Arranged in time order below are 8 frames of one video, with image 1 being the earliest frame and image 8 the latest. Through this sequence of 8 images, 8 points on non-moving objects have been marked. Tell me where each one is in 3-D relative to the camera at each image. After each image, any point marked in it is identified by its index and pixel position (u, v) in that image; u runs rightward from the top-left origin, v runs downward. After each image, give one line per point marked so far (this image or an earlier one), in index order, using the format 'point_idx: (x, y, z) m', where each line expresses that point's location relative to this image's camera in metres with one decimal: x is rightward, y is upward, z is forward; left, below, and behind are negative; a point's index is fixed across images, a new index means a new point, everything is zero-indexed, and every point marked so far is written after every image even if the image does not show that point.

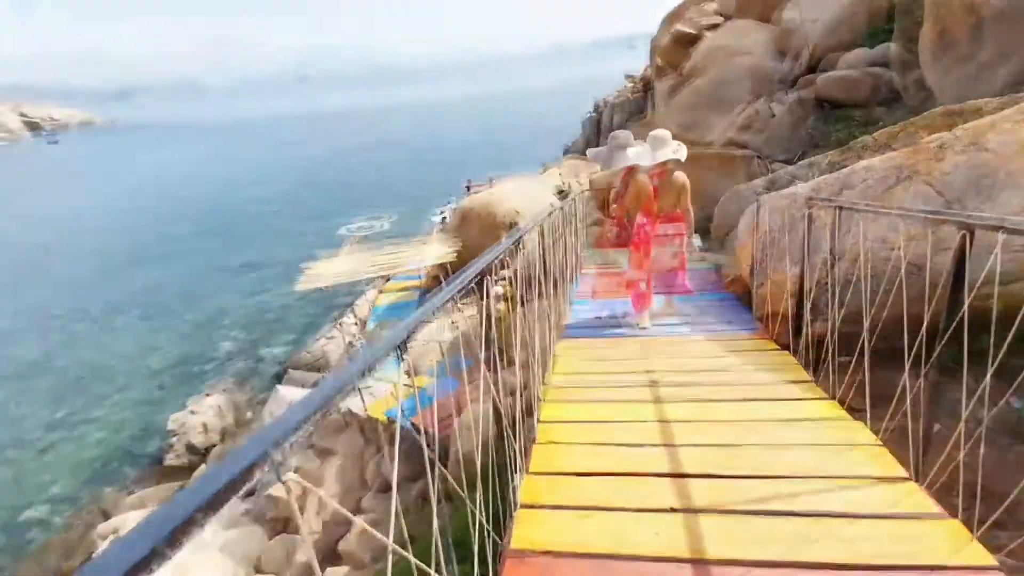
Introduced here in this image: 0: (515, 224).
0: (+0.1, +1.8, +14.5) m
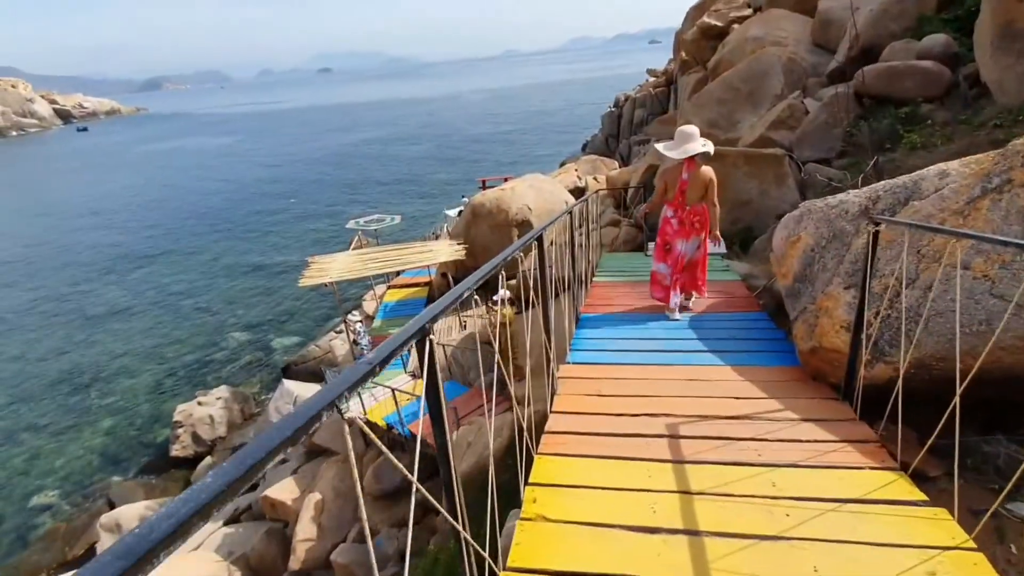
0: (+0.4, +1.8, +13.9) m
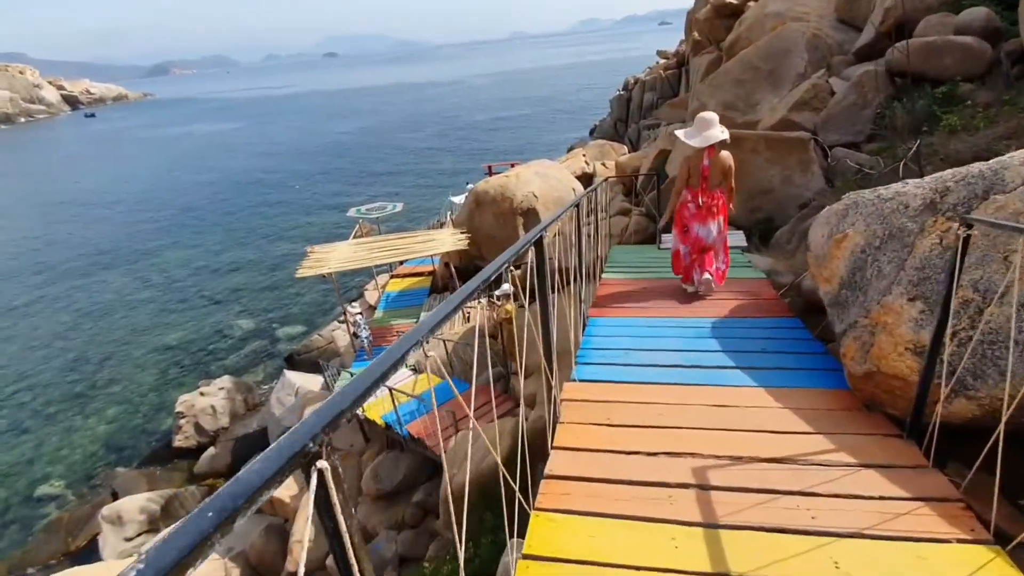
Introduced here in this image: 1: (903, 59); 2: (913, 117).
0: (+0.6, +2.1, +13.4) m
1: (+6.3, +3.7, +8.0) m
2: (+6.0, +2.6, +7.5) m
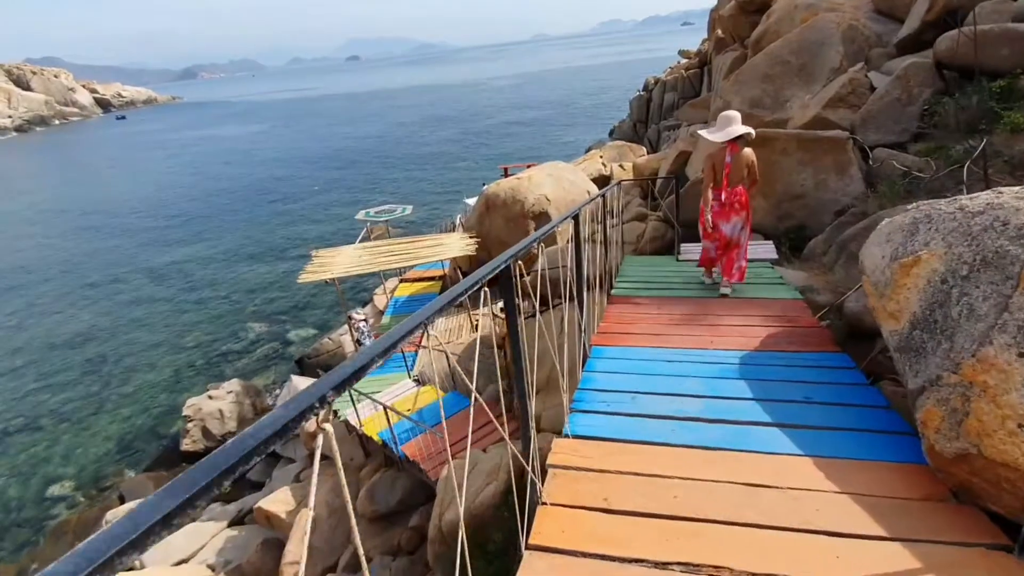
0: (+0.8, +1.9, +12.8) m
1: (+6.4, +3.4, +7.2) m
2: (+6.1, +2.3, +6.7) m
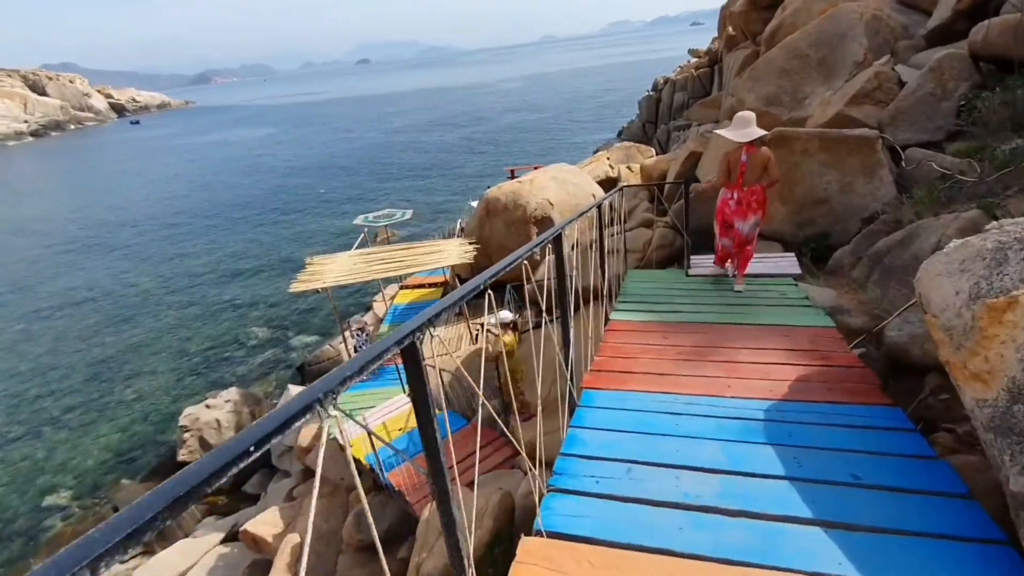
0: (+0.9, +1.7, +12.3) m
1: (+6.3, +3.2, +6.5) m
2: (+6.0, +2.2, +6.0) m
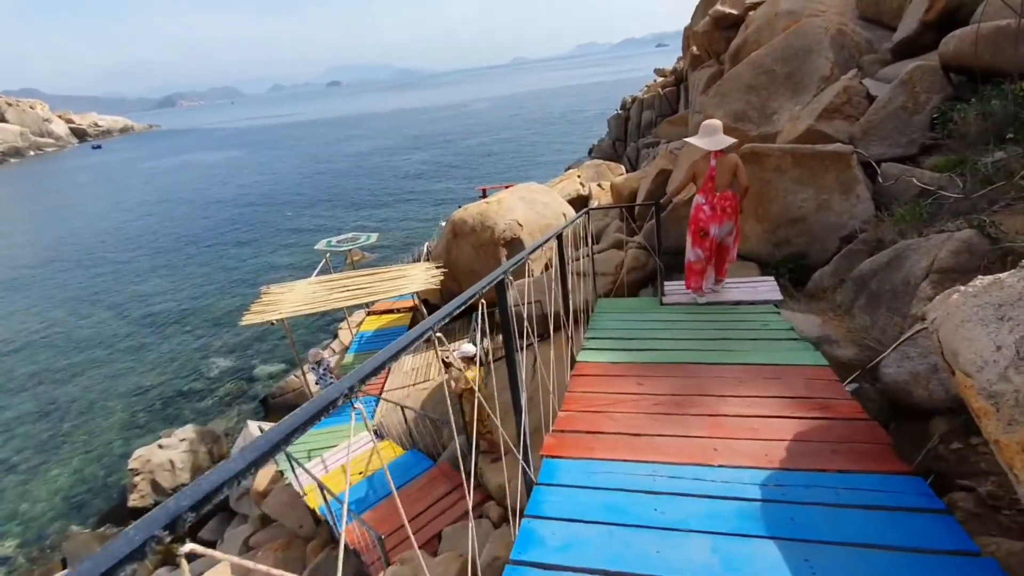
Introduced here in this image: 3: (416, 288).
0: (+0.1, +1.1, +11.8) m
1: (+5.7, +3.0, +6.4) m
2: (+5.5, +2.0, +5.9) m
3: (-2.1, 0.0, +10.9) m
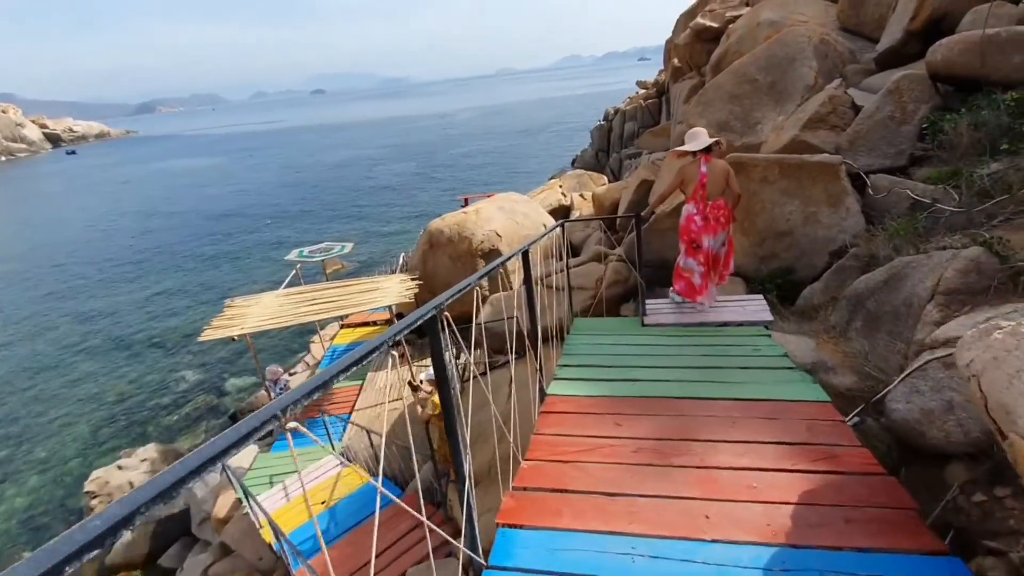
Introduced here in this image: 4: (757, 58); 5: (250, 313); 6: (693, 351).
0: (-0.4, +0.8, +11.4) m
1: (+5.4, +2.8, +6.3) m
2: (+5.2, +1.8, +5.7) m
3: (-2.5, -0.2, +10.4) m
4: (+4.3, +4.0, +8.7) m
5: (-5.5, -0.5, +10.4) m
6: (+1.8, -0.6, +5.0) m
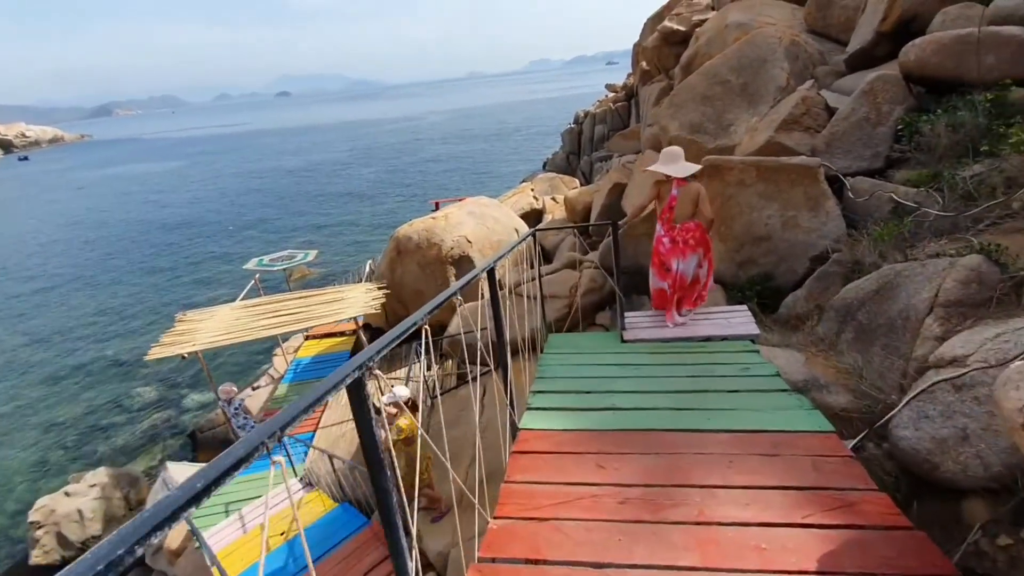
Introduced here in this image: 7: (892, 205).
0: (-1.0, +0.7, +11.1) m
1: (+5.0, +2.8, +6.2) m
2: (+4.8, +1.7, +5.6) m
3: (-3.1, -0.5, +9.9) m
4: (+3.7, +3.9, +8.6) m
5: (-6.0, -0.8, +9.7) m
6: (+1.5, -0.7, +4.7) m
7: (+4.0, +0.9, +5.5) m
